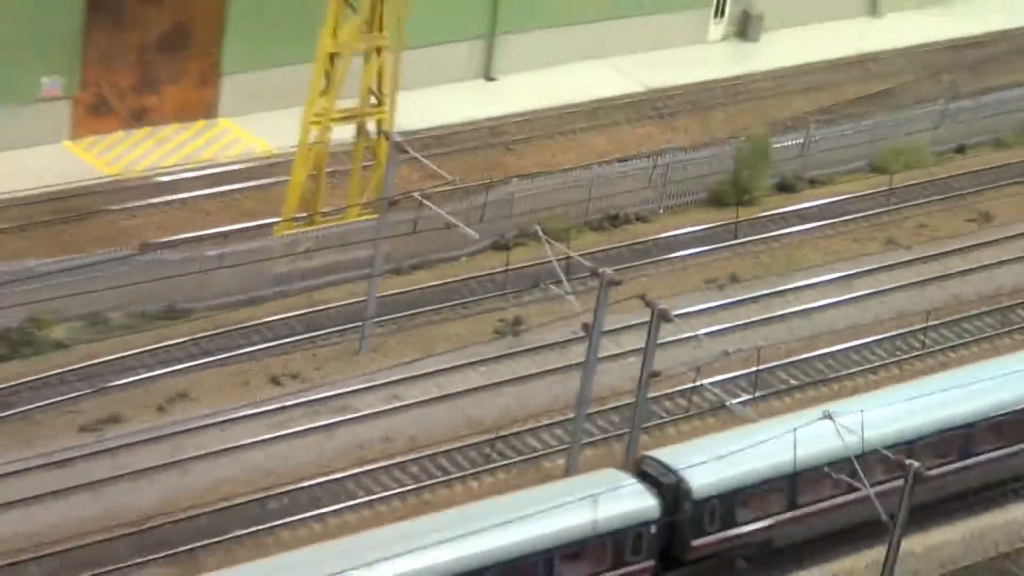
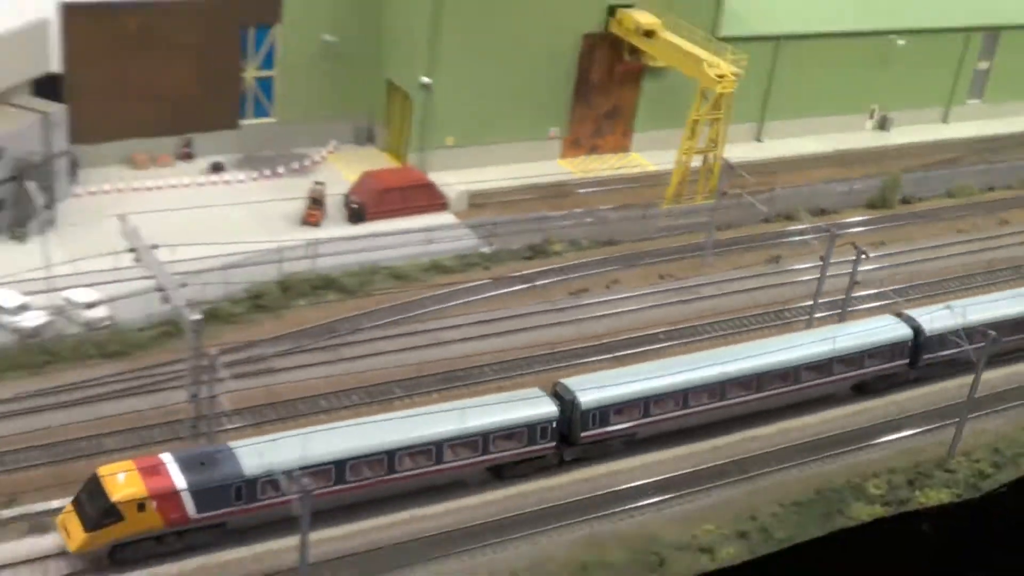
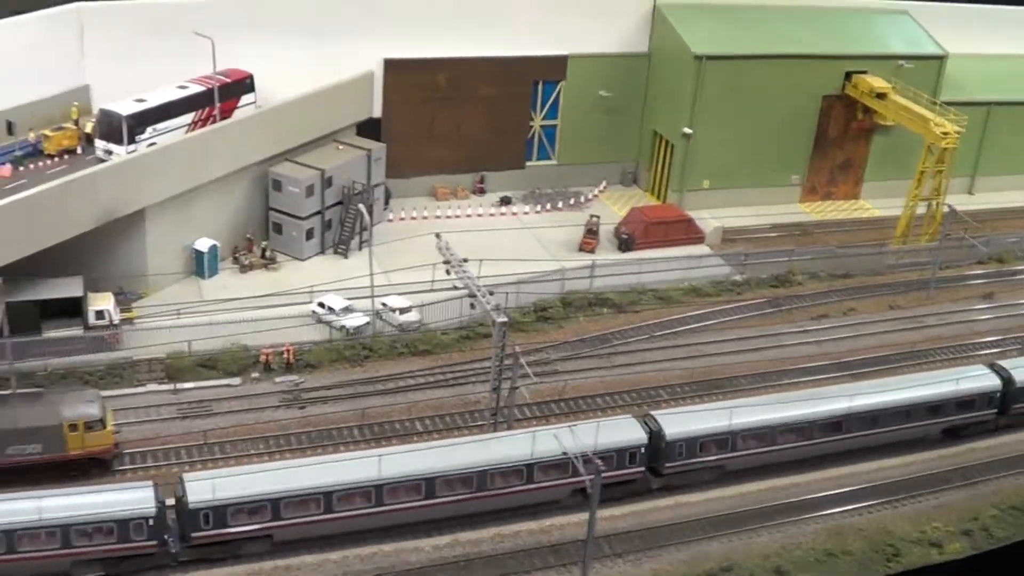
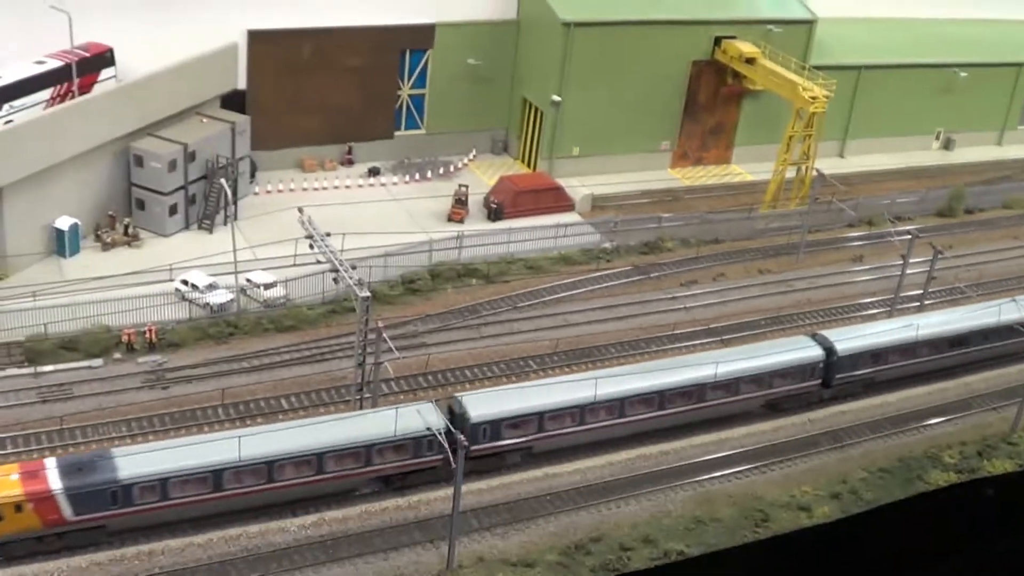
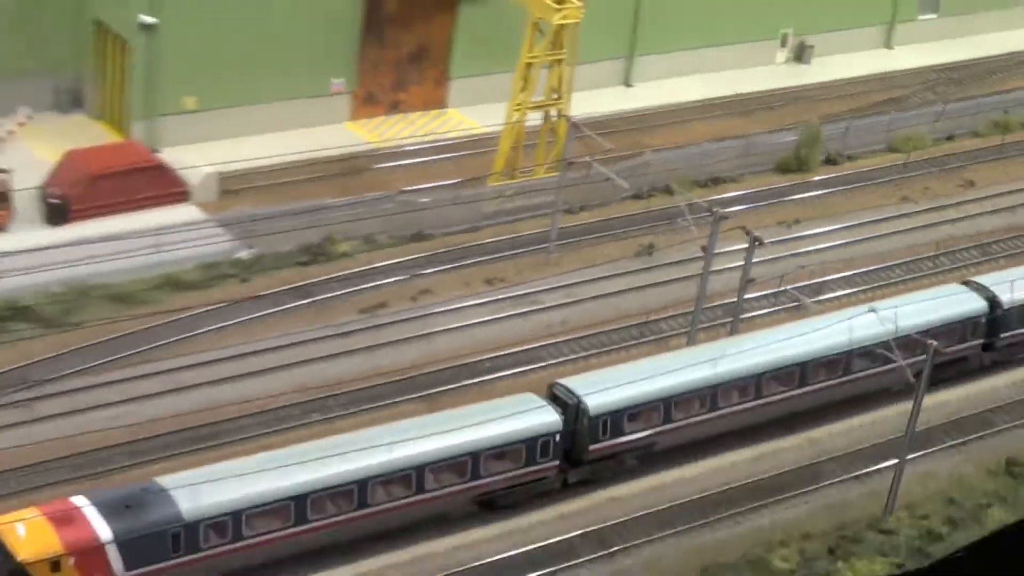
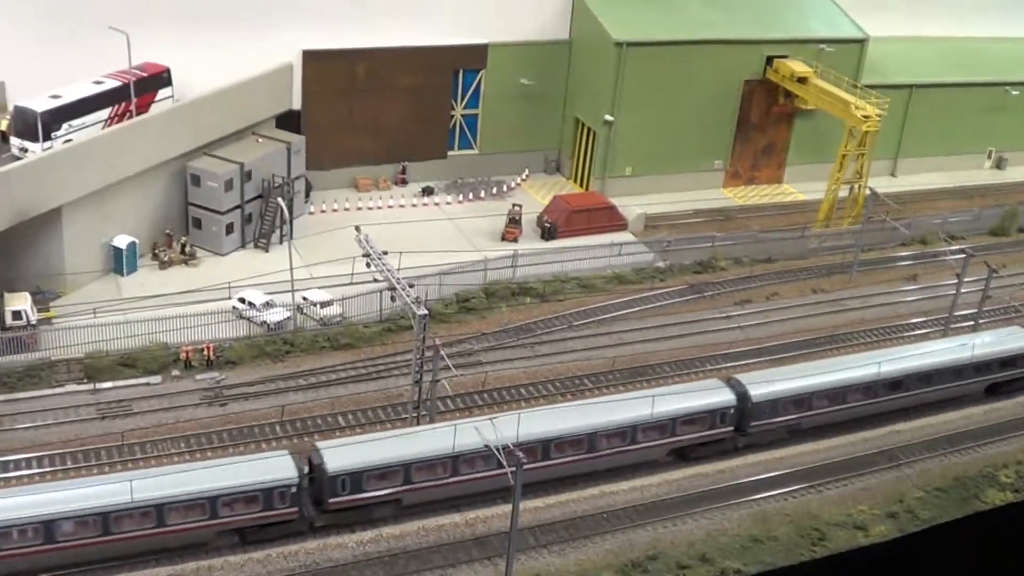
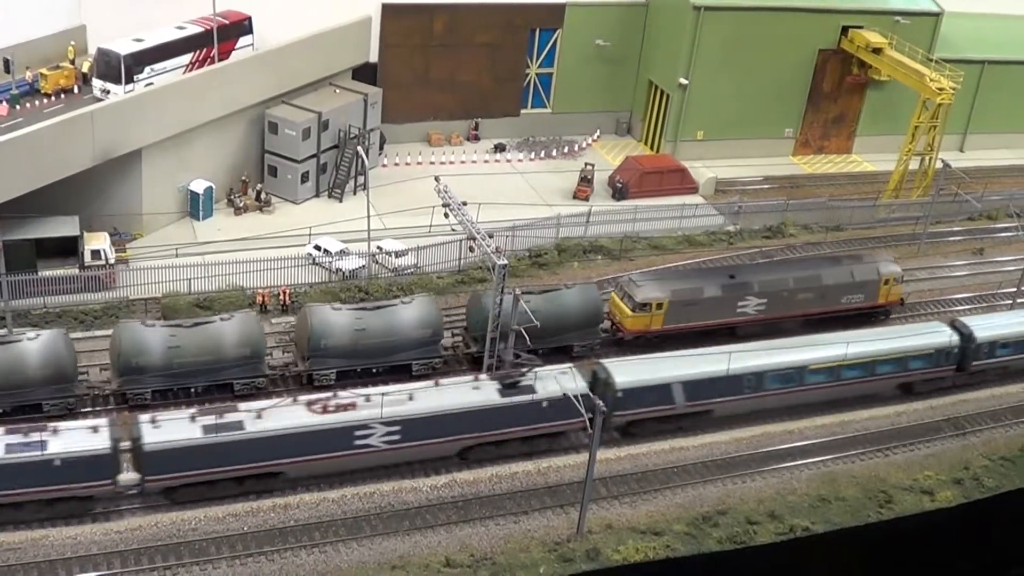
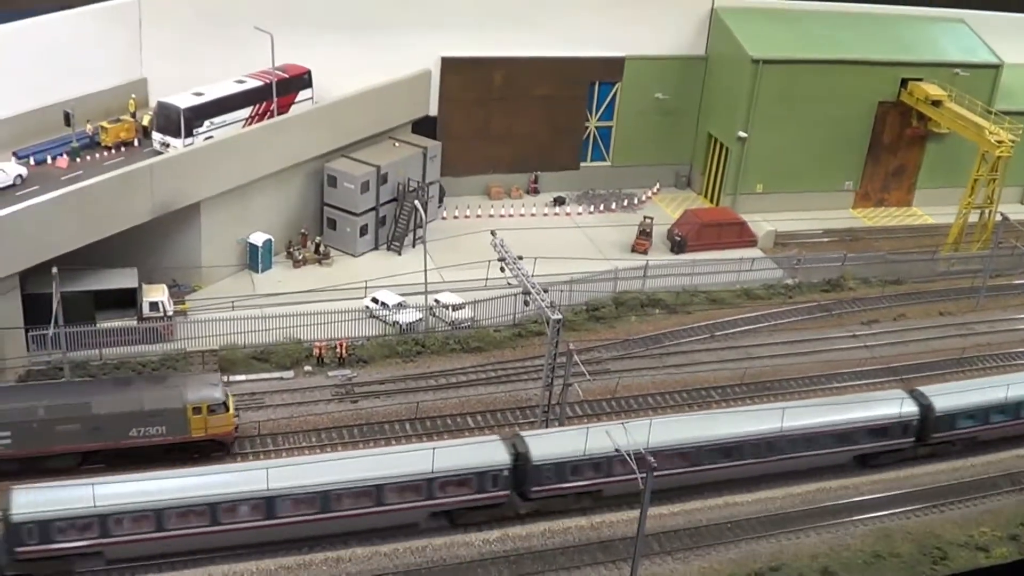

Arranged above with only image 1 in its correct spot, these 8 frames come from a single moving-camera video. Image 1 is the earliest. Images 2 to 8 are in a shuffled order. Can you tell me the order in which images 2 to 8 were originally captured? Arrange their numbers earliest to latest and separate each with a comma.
5, 2, 4, 6, 3, 8, 7
